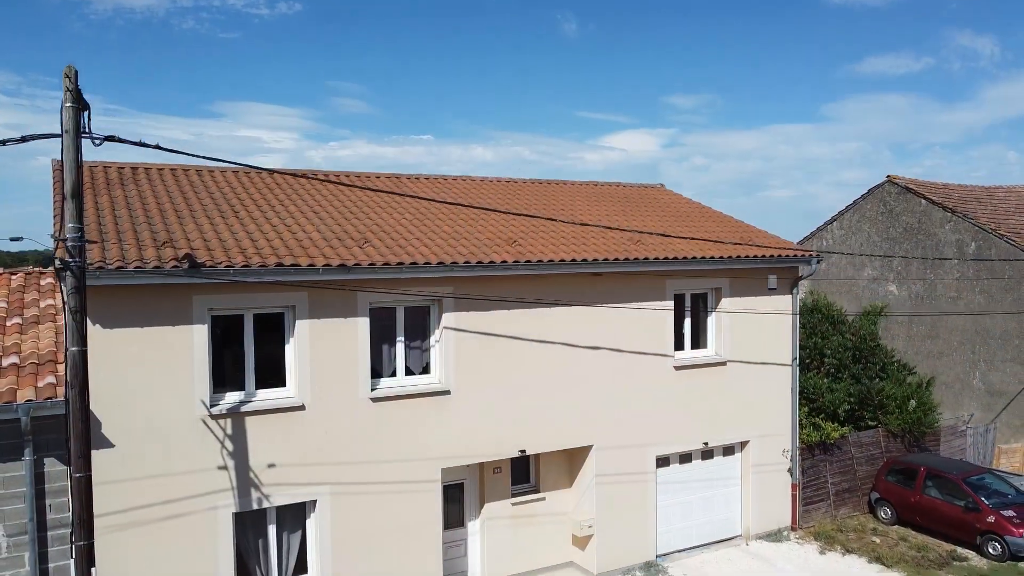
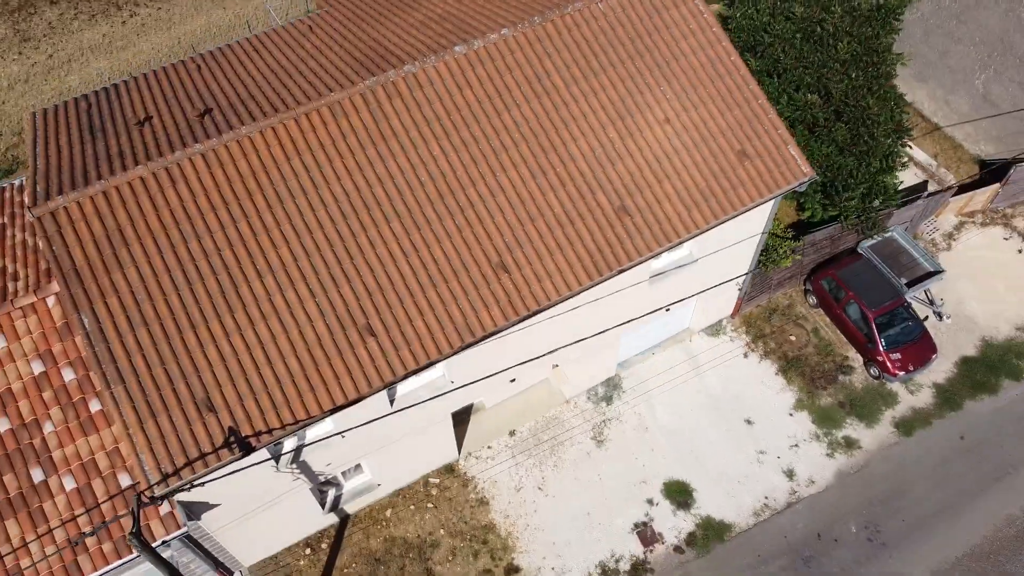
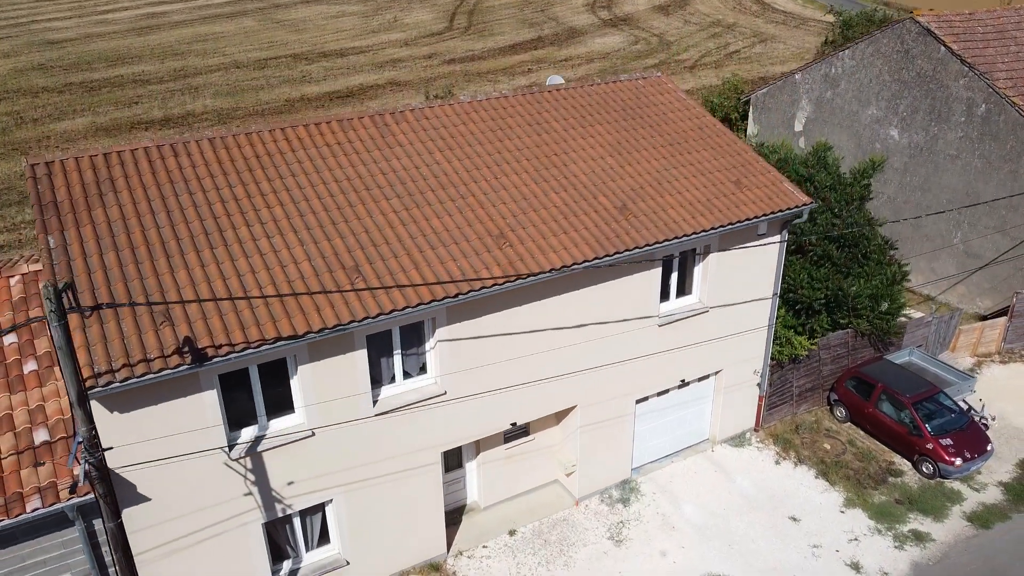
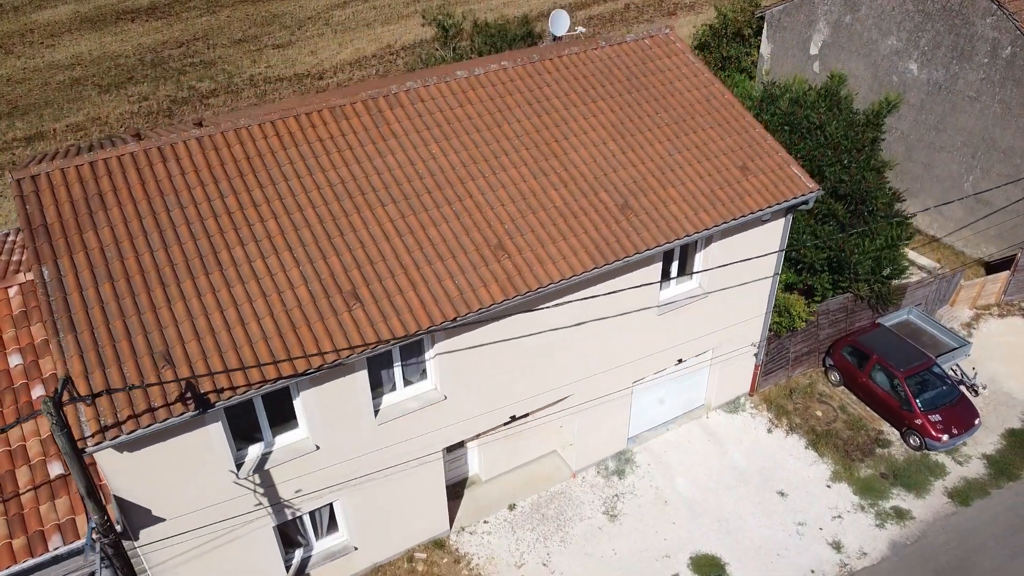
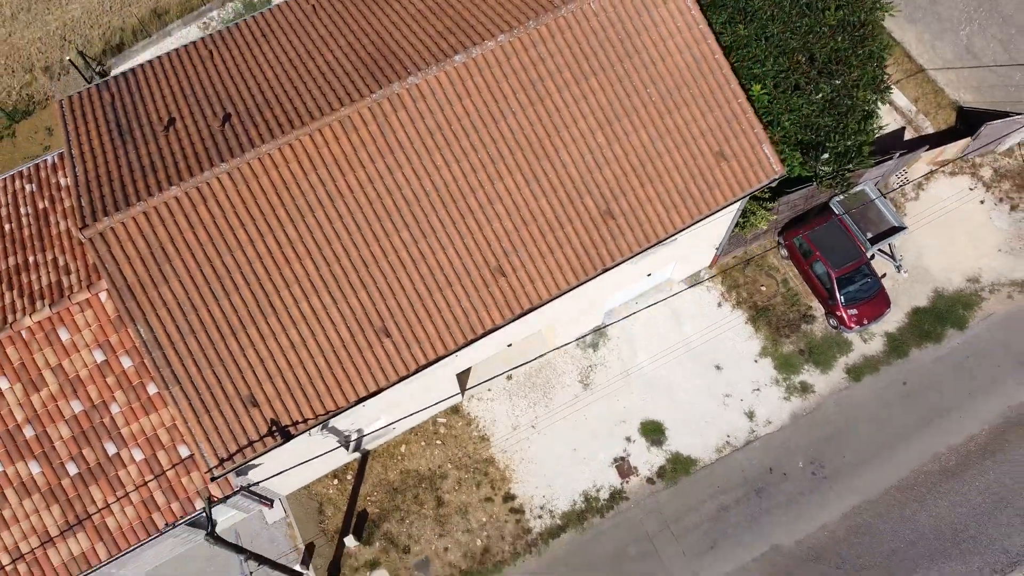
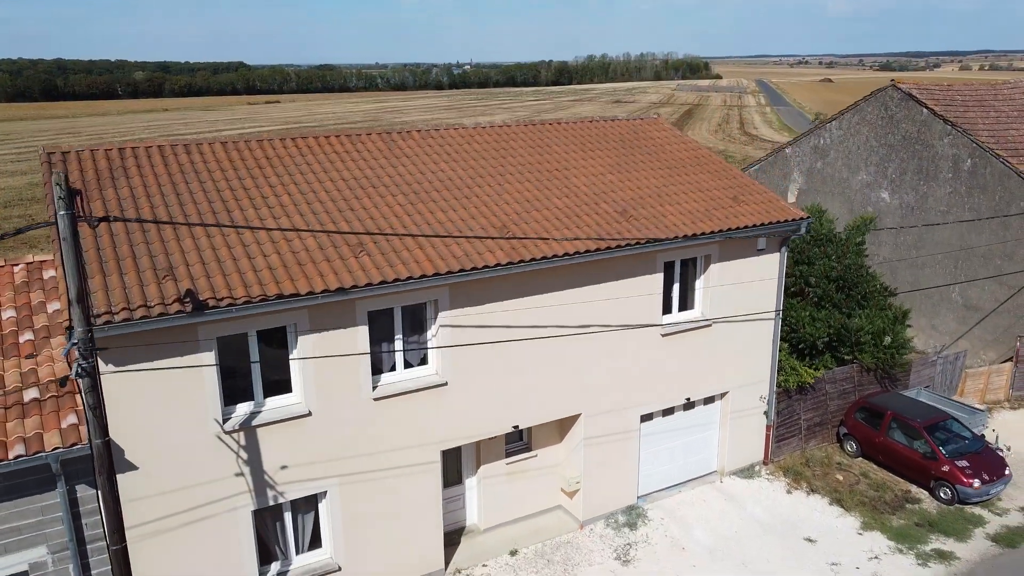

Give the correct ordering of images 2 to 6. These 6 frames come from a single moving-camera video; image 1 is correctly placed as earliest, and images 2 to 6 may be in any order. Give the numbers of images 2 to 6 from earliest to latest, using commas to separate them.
6, 3, 4, 2, 5
